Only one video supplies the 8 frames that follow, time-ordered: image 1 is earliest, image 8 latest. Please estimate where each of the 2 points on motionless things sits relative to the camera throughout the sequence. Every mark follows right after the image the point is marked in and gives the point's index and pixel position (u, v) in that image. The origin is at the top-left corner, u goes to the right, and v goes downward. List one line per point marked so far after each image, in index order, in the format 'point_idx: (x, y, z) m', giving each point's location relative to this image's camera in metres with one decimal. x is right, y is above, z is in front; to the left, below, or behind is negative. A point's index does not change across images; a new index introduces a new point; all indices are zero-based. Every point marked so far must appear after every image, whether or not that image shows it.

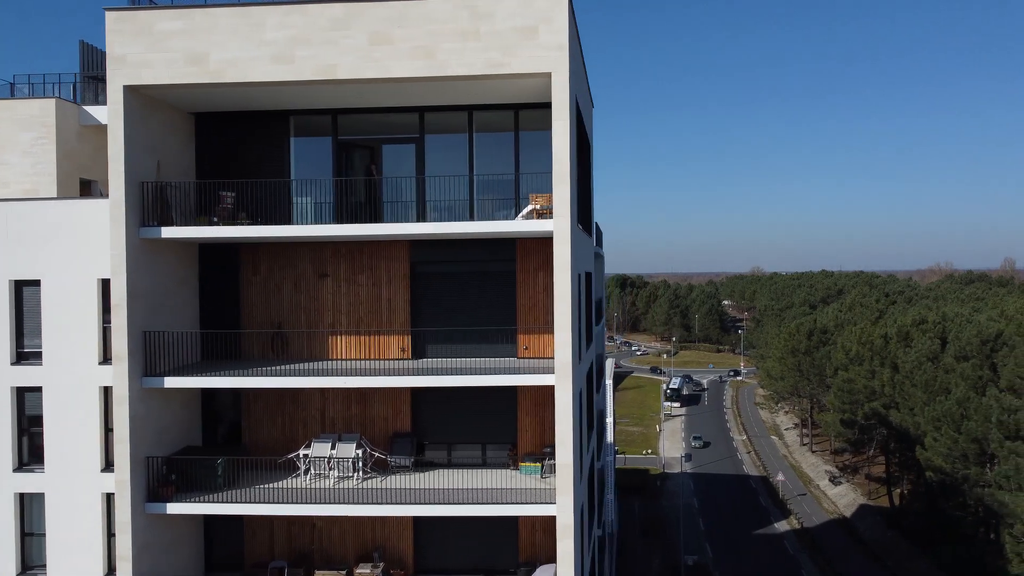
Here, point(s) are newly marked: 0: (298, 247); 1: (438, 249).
0: (-3.8, +0.7, +14.1) m
1: (-1.3, +0.7, +14.0) m
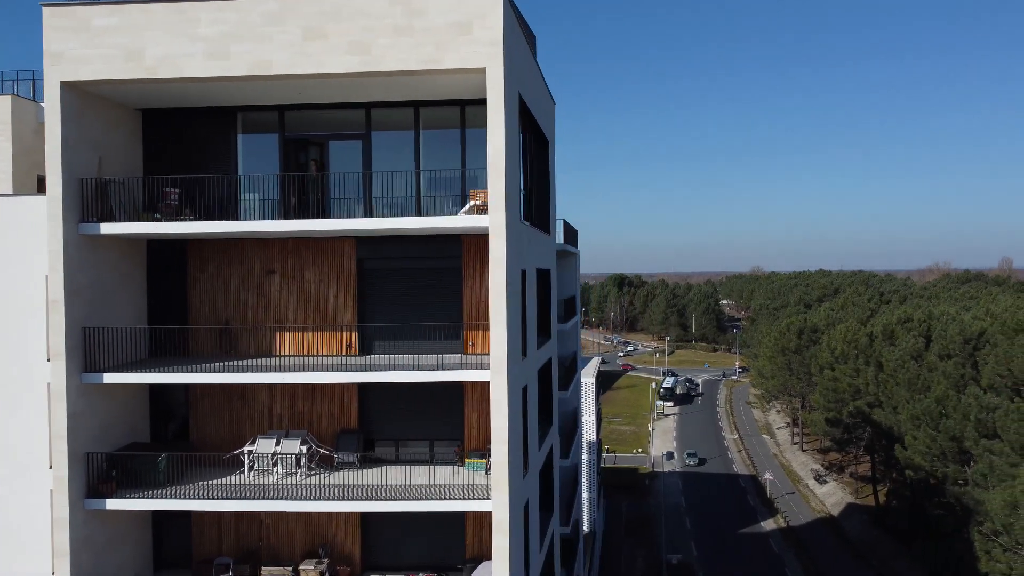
0: (-4.7, +0.8, +14.1) m
1: (-2.2, +0.7, +14.0) m
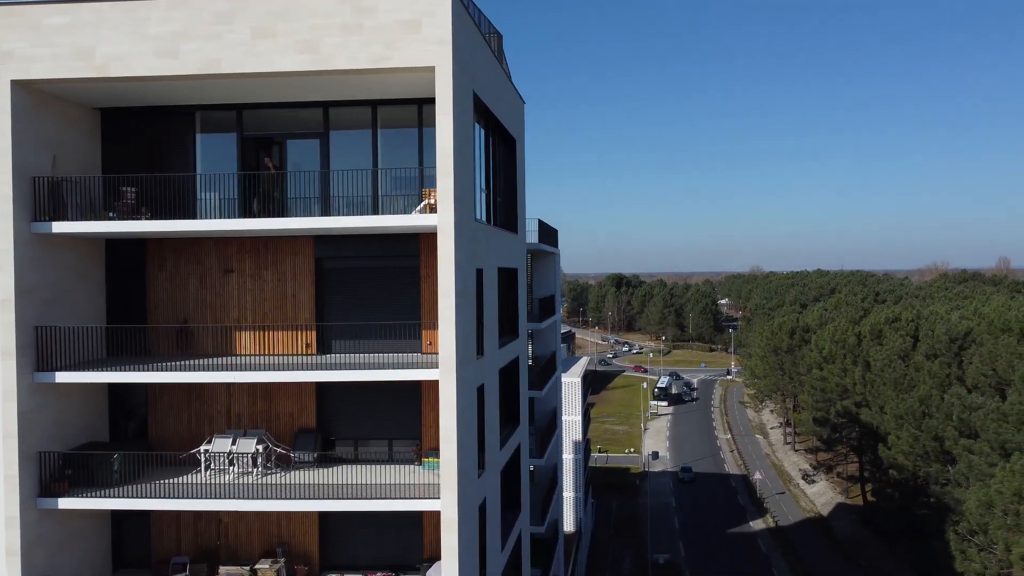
0: (-5.4, +0.8, +14.1) m
1: (-3.0, +0.8, +14.0) m
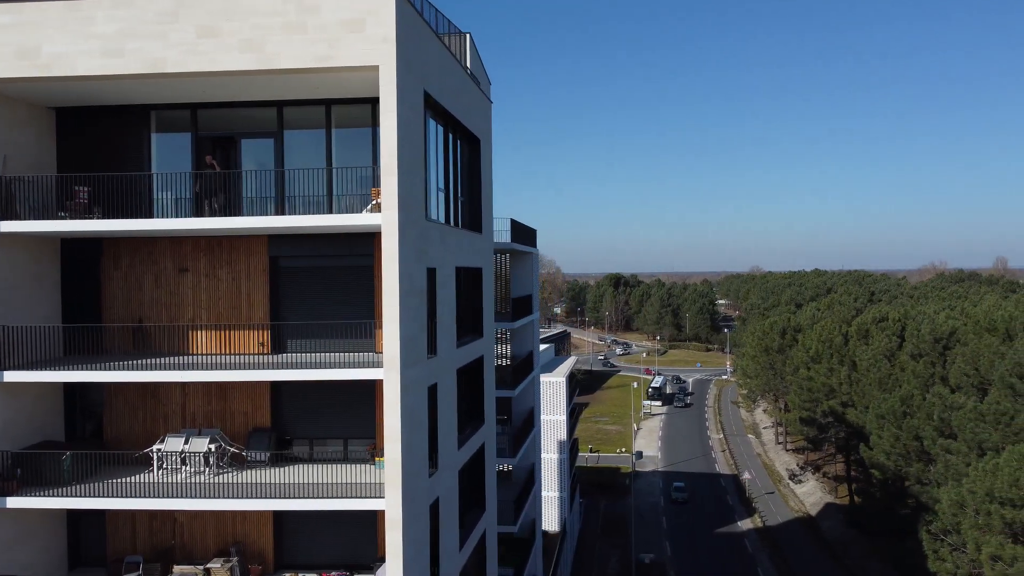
0: (-6.2, +0.8, +14.1) m
1: (-3.7, +0.8, +14.0) m
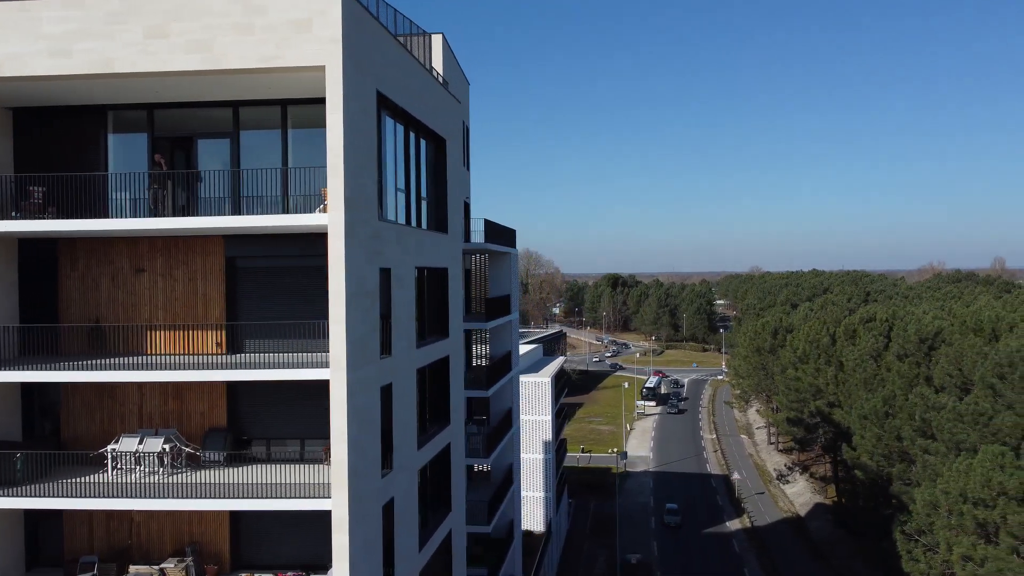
0: (-7.0, +0.8, +14.1) m
1: (-4.5, +0.8, +14.0) m
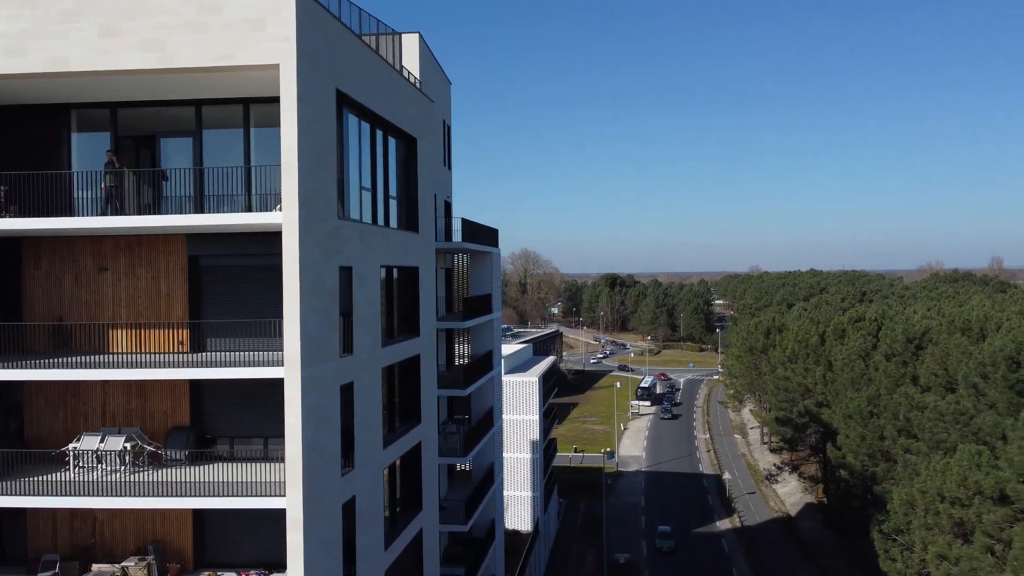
0: (-7.6, +0.8, +14.1) m
1: (-5.2, +0.8, +14.0) m
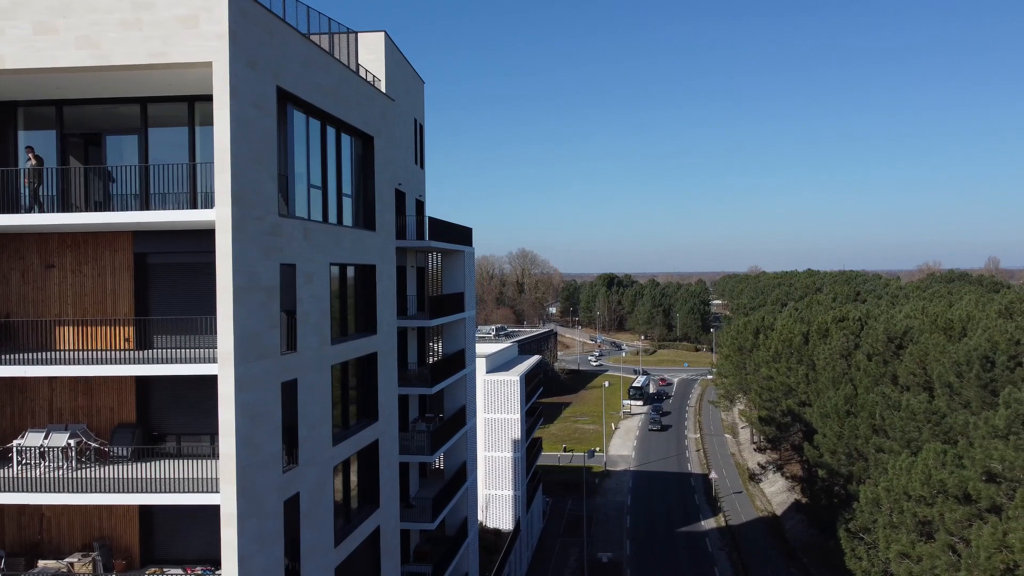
0: (-8.6, +0.9, +14.2) m
1: (-6.1, +0.8, +14.1) m
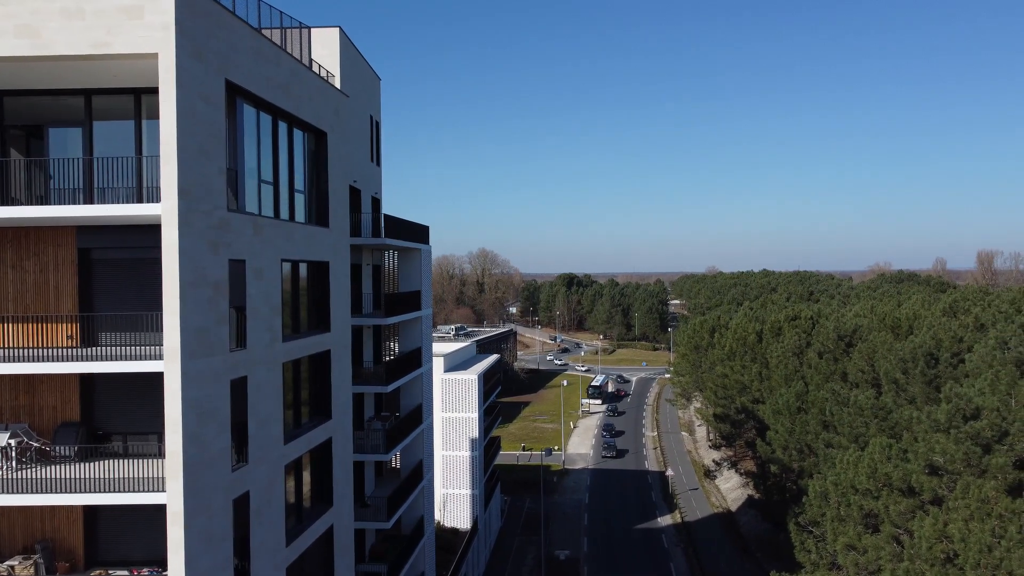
0: (-9.4, +0.9, +13.8) m
1: (-6.9, +0.9, +13.8) m
